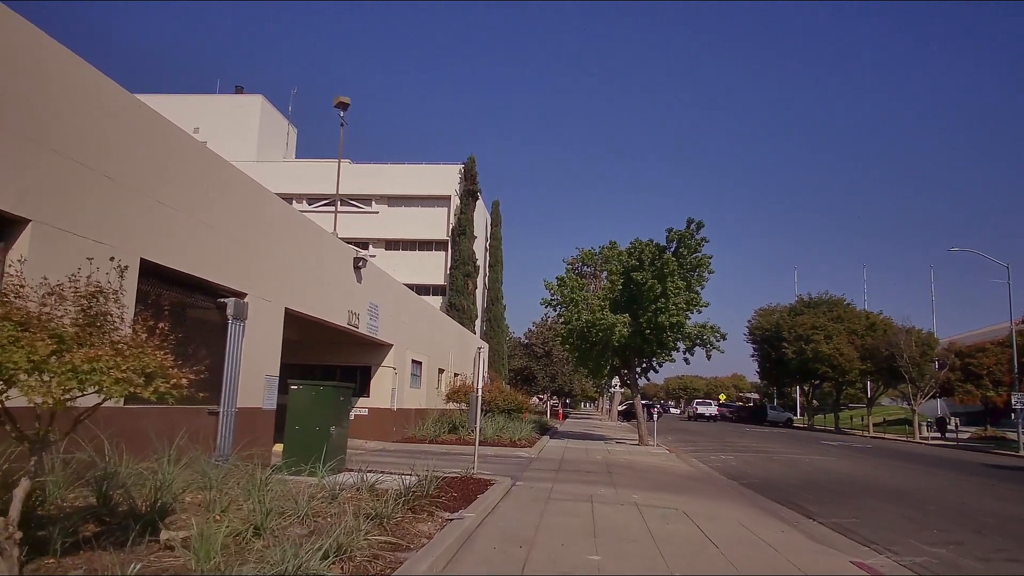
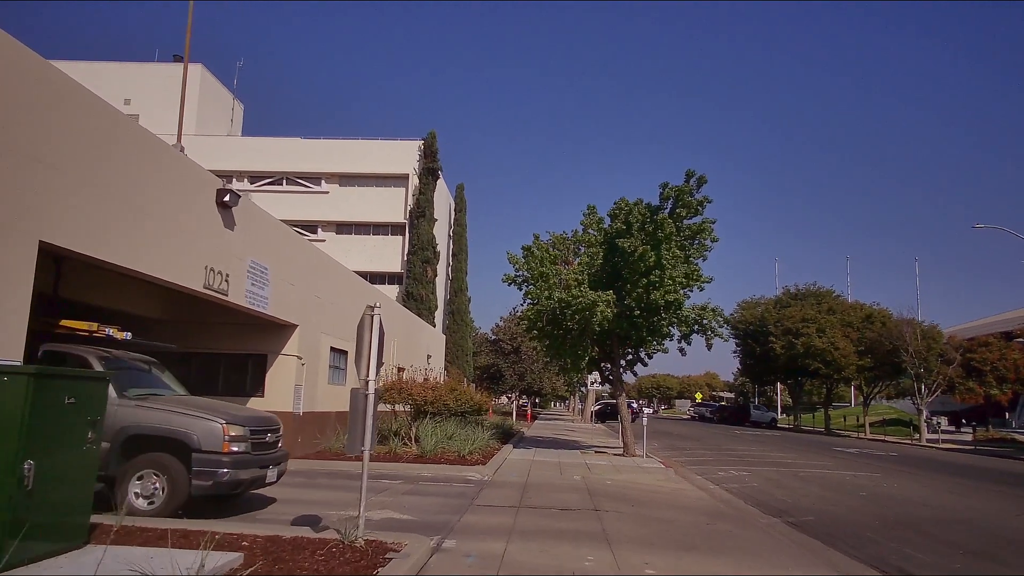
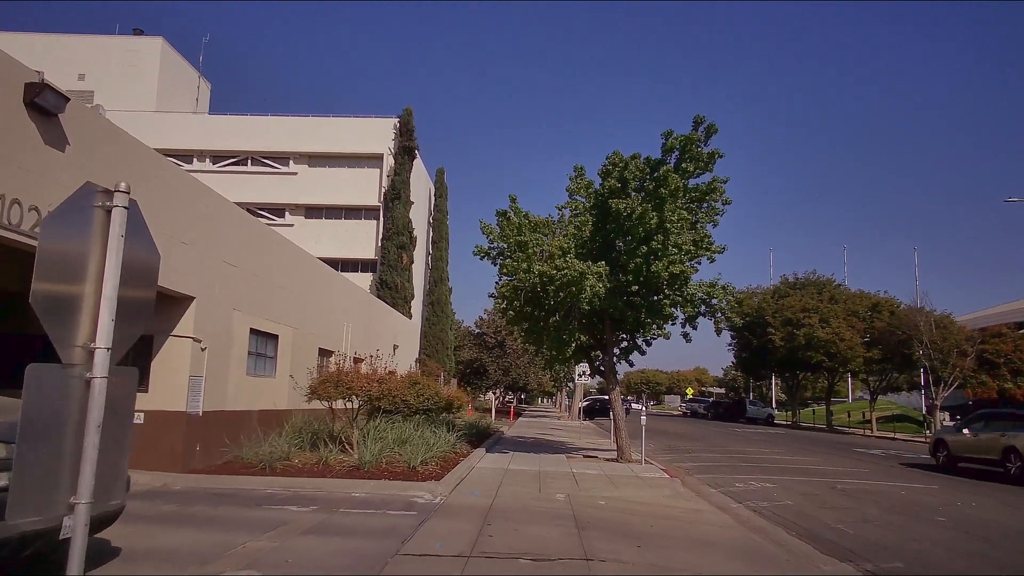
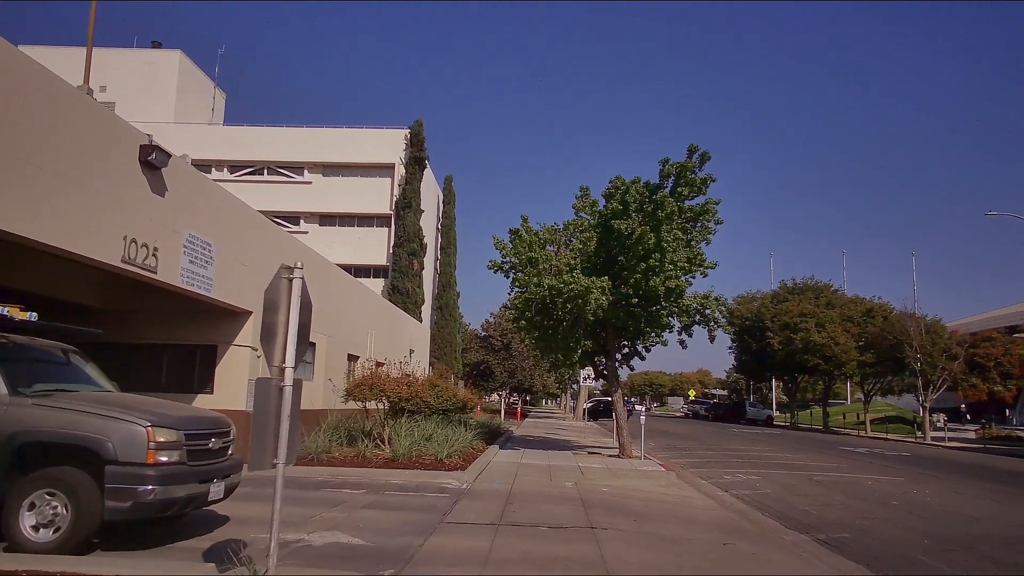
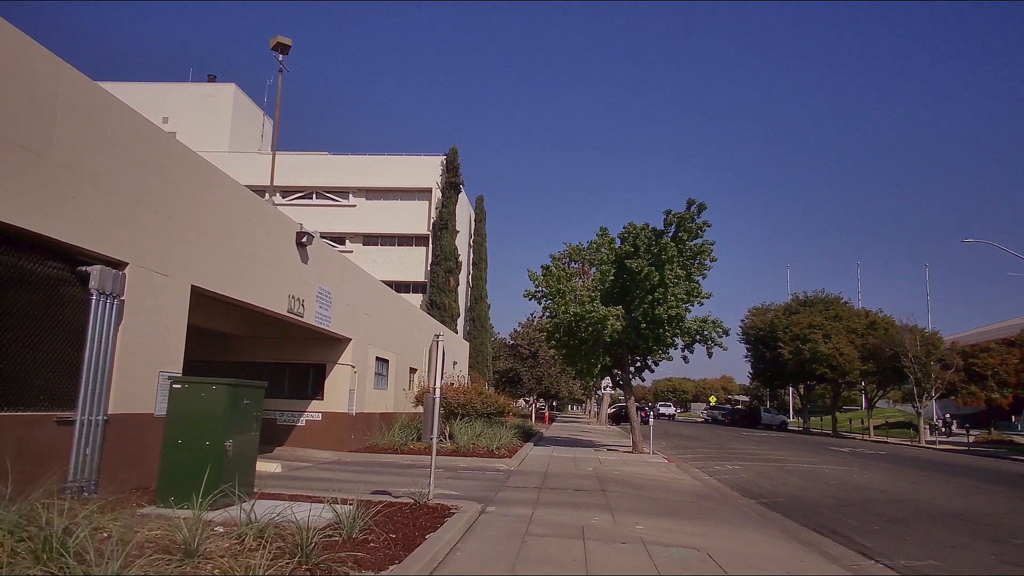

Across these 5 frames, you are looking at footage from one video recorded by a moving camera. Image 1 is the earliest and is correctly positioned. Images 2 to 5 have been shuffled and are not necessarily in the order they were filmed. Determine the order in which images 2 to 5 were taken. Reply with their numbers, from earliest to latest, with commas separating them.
5, 2, 4, 3
